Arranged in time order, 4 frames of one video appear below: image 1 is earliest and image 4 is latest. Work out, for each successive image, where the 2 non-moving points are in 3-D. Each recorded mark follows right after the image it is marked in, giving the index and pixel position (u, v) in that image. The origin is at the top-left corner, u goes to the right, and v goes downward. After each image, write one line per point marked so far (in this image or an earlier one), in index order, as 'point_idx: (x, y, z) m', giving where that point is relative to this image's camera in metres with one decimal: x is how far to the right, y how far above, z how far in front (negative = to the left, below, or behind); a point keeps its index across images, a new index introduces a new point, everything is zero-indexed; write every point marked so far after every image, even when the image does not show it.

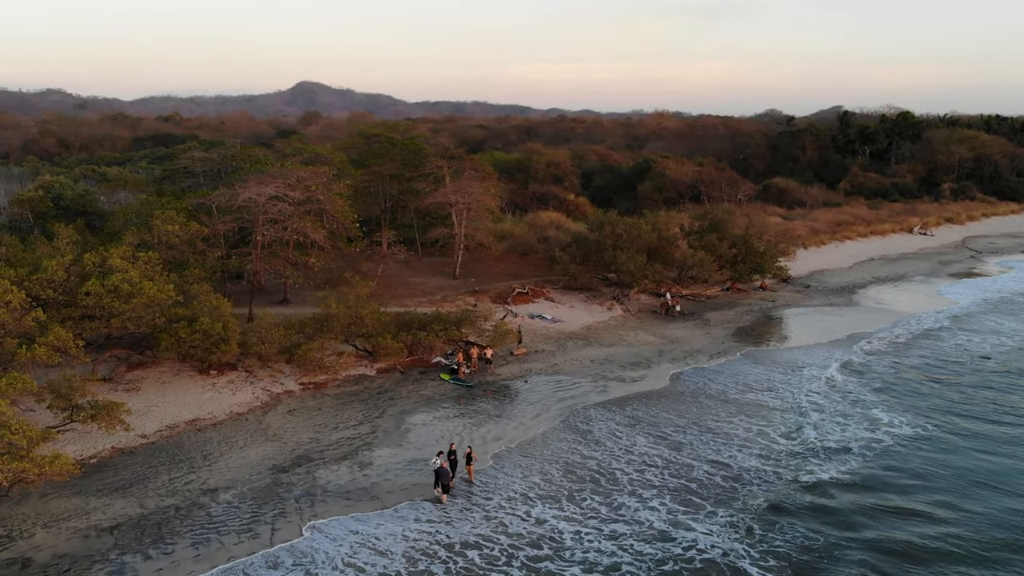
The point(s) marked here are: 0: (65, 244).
0: (-8.0, +0.7, +15.6) m
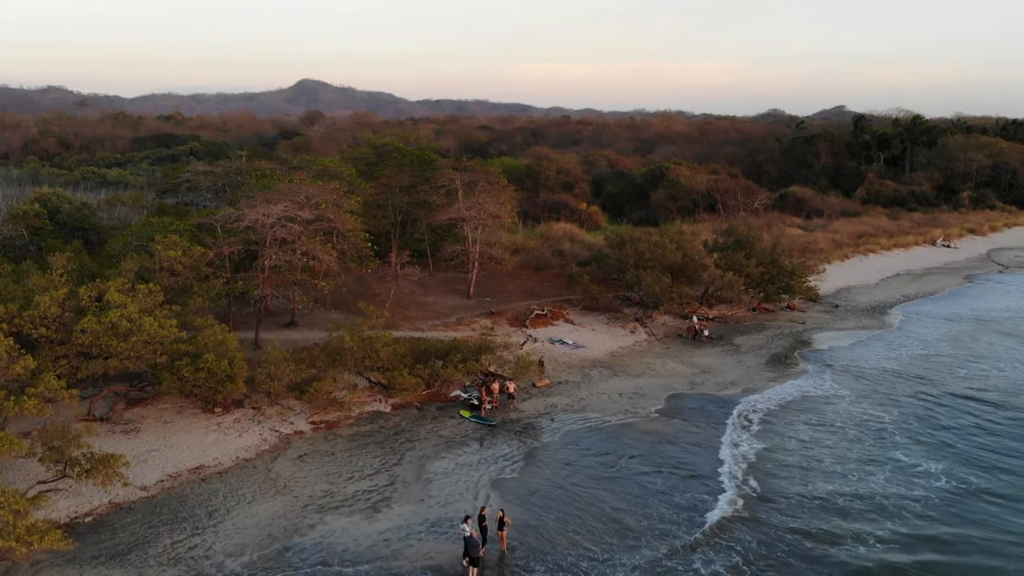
0: (-7.6, +0.2, +14.5) m
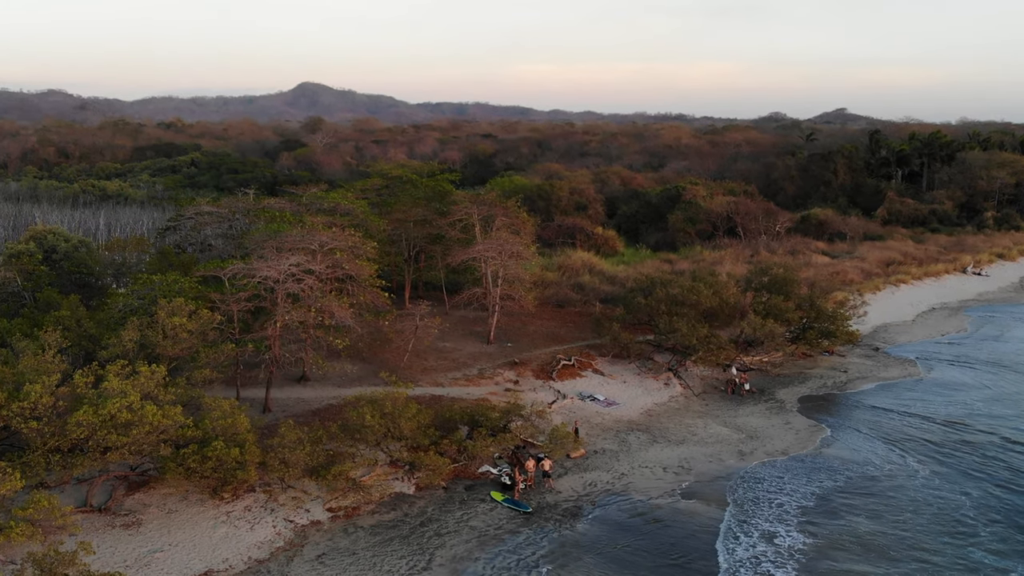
0: (-6.9, -1.0, +13.1) m
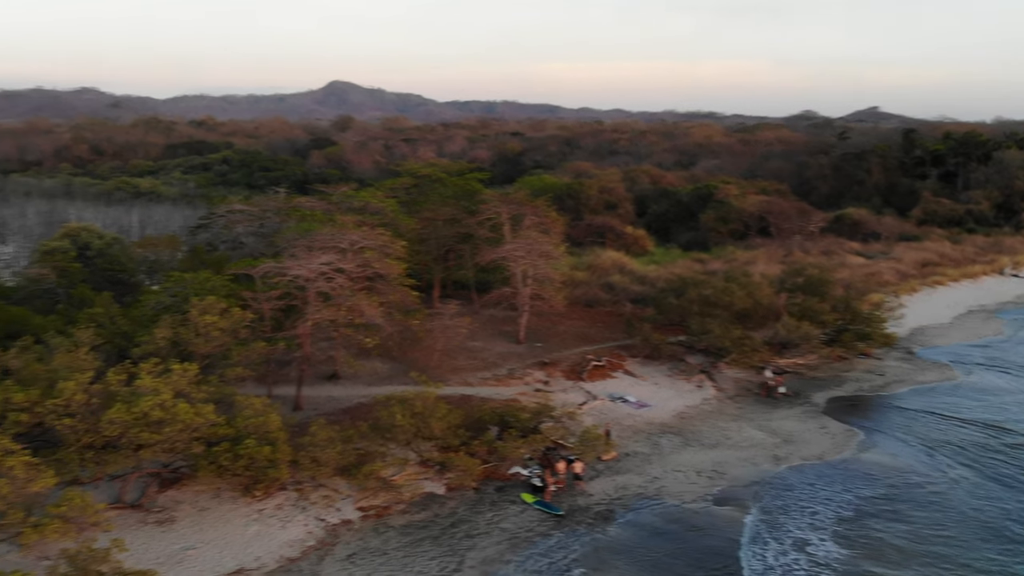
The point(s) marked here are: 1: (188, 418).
0: (-6.5, -0.9, +13.2) m
1: (-4.5, -1.8, +12.2) m
